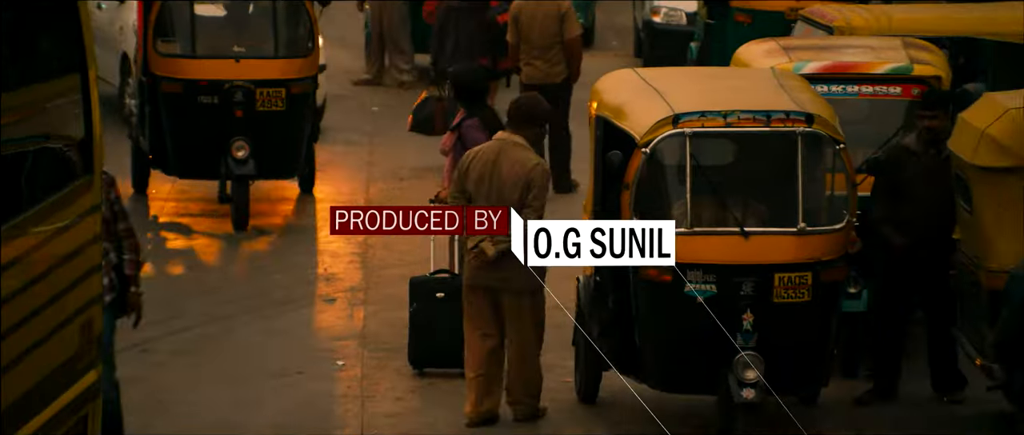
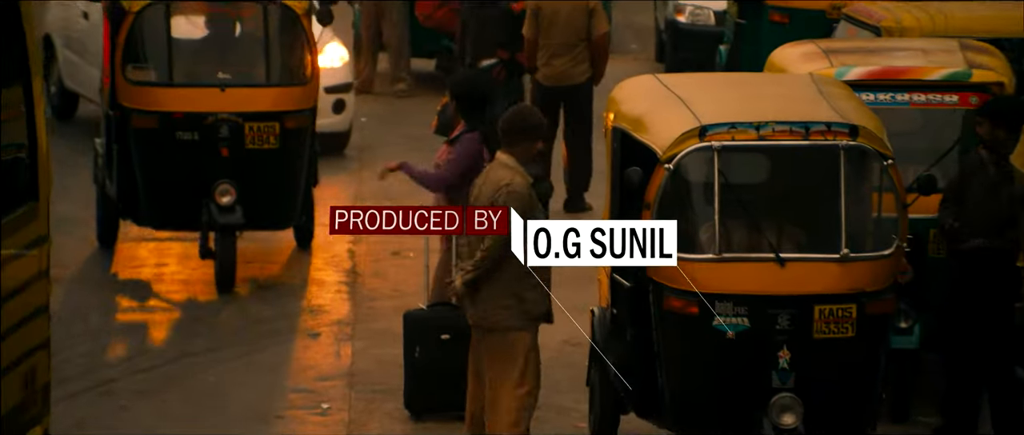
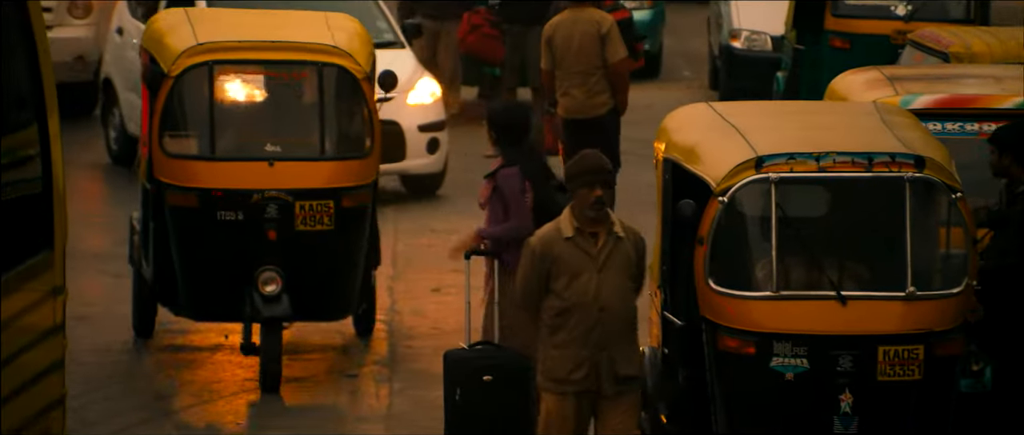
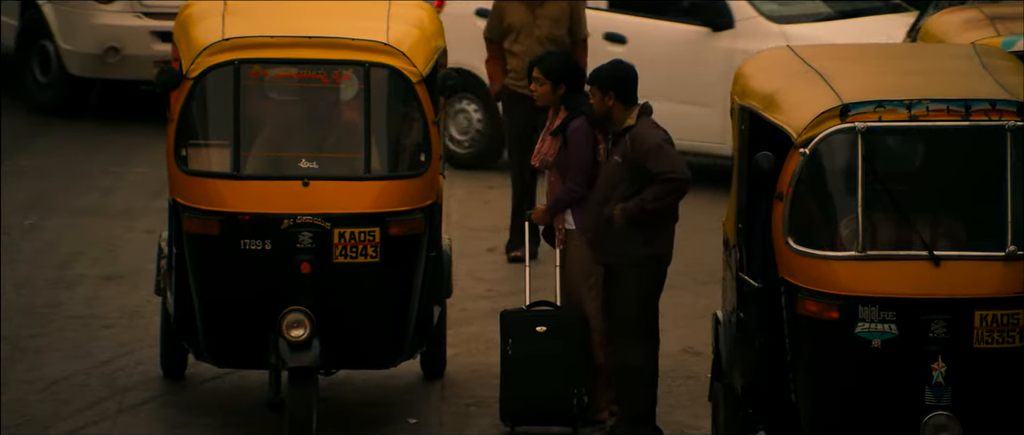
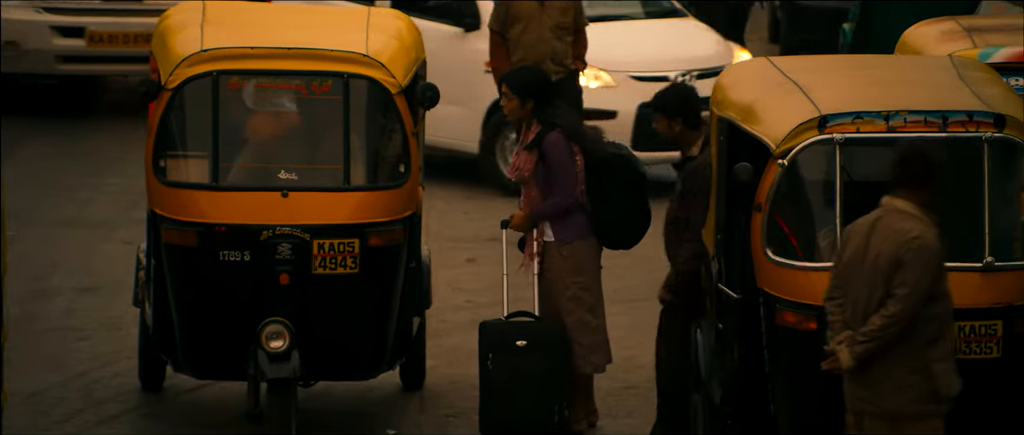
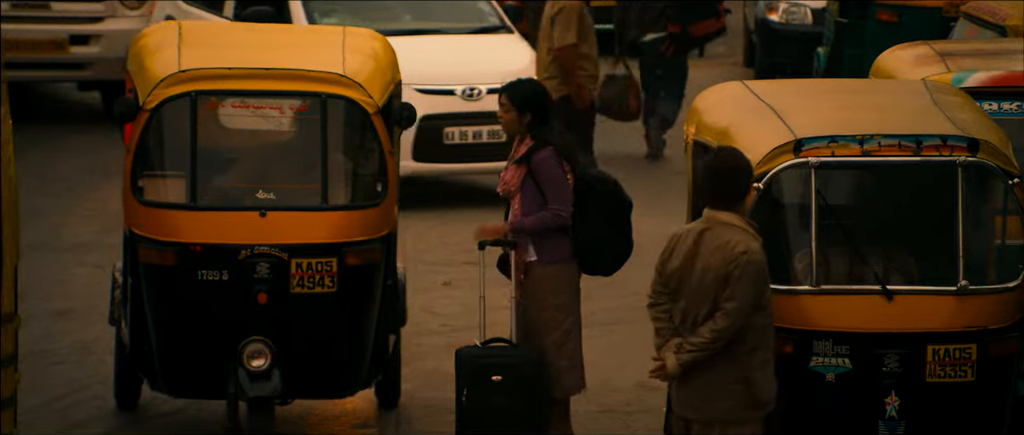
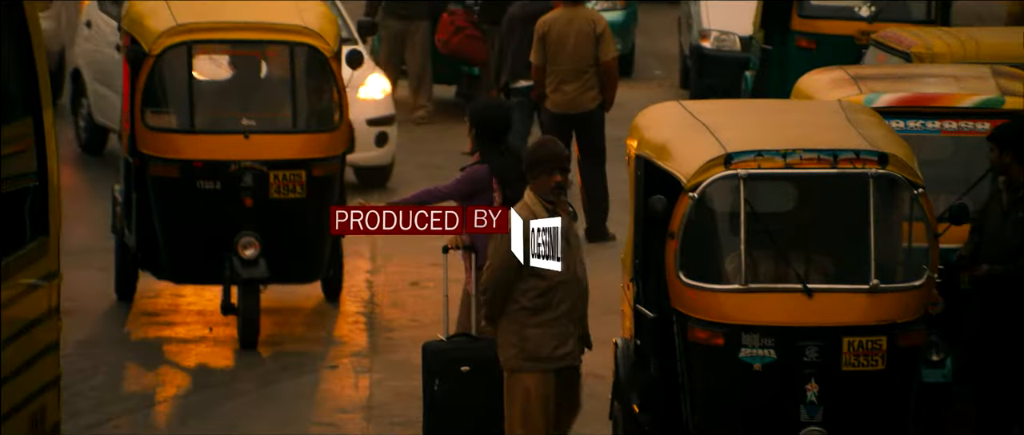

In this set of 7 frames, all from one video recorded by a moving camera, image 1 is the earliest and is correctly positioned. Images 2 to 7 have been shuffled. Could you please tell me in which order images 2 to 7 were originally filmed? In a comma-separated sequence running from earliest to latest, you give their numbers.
2, 7, 3, 6, 5, 4
